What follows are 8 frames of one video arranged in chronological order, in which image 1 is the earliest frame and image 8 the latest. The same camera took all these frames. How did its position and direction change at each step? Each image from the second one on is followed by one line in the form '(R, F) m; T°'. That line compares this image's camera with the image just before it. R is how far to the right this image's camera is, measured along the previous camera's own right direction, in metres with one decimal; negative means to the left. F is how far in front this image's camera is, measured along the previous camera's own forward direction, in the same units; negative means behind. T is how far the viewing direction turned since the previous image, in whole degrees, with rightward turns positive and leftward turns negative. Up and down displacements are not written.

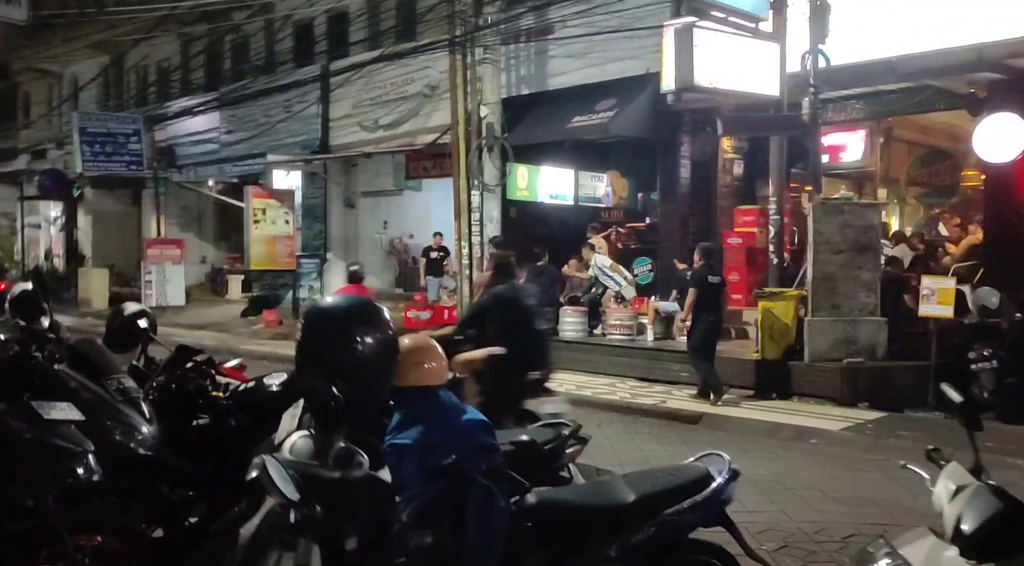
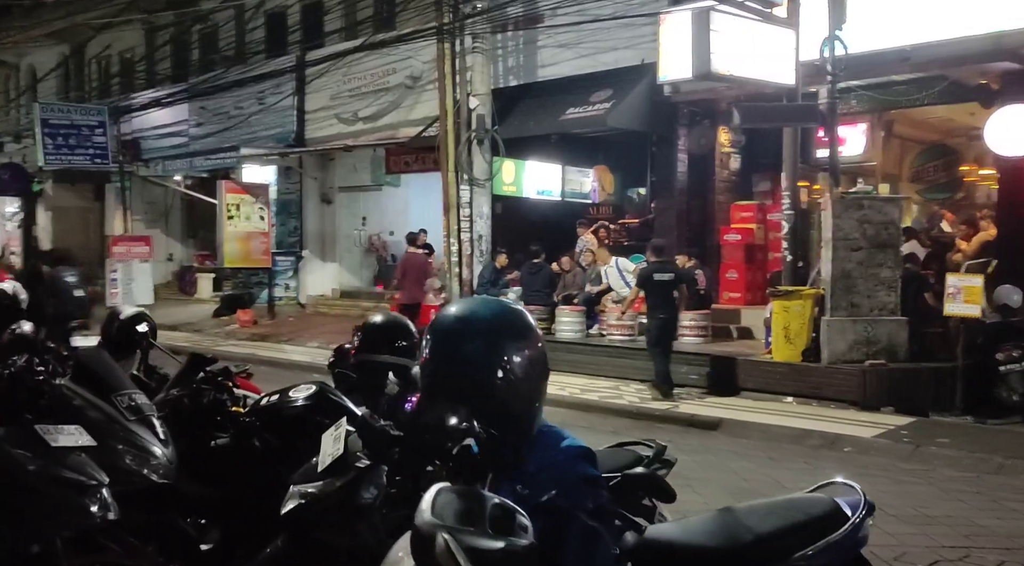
(-0.5, +0.7) m; +2°
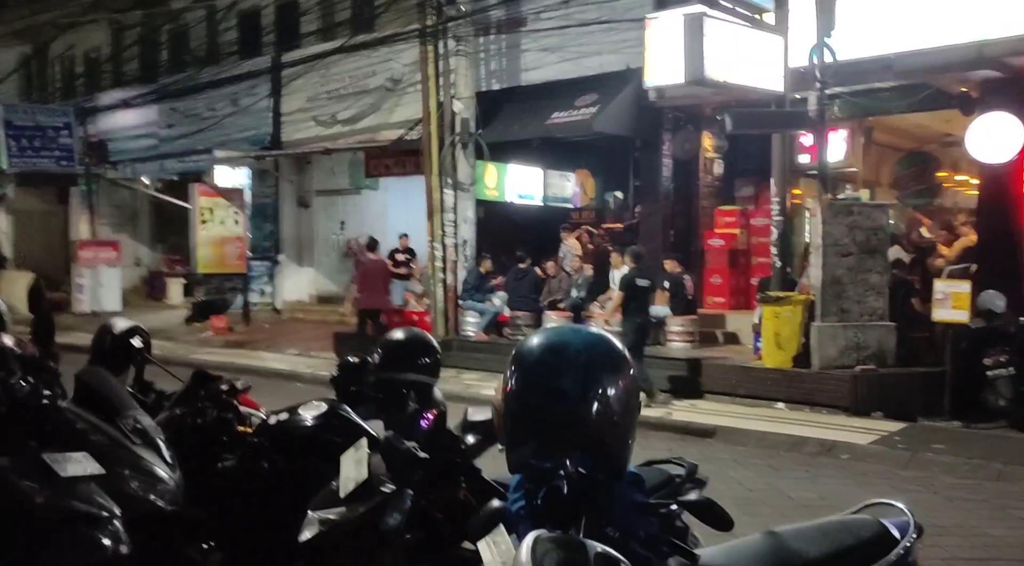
(-0.3, +0.1) m; +2°
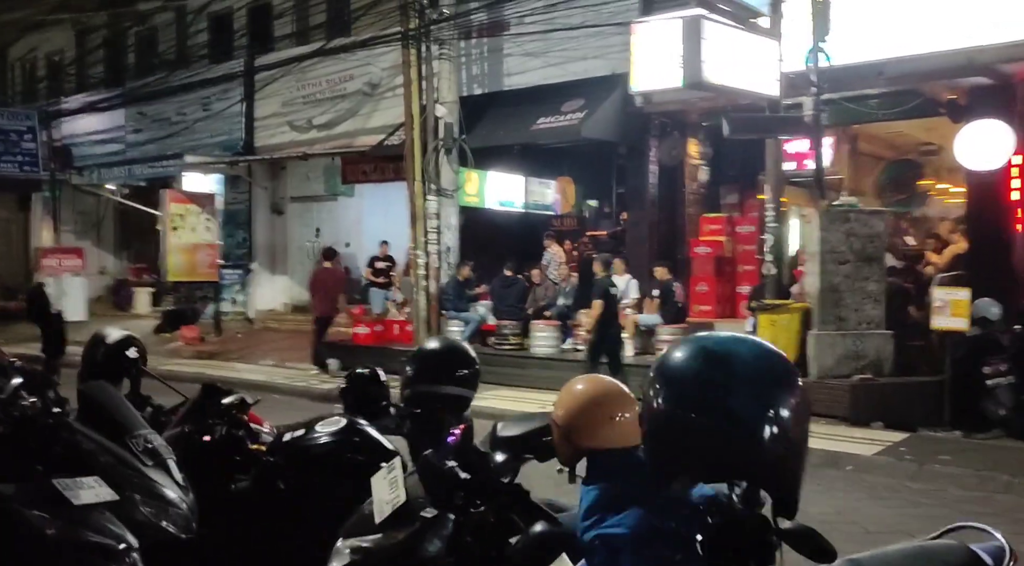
(-0.3, +0.3) m; +2°
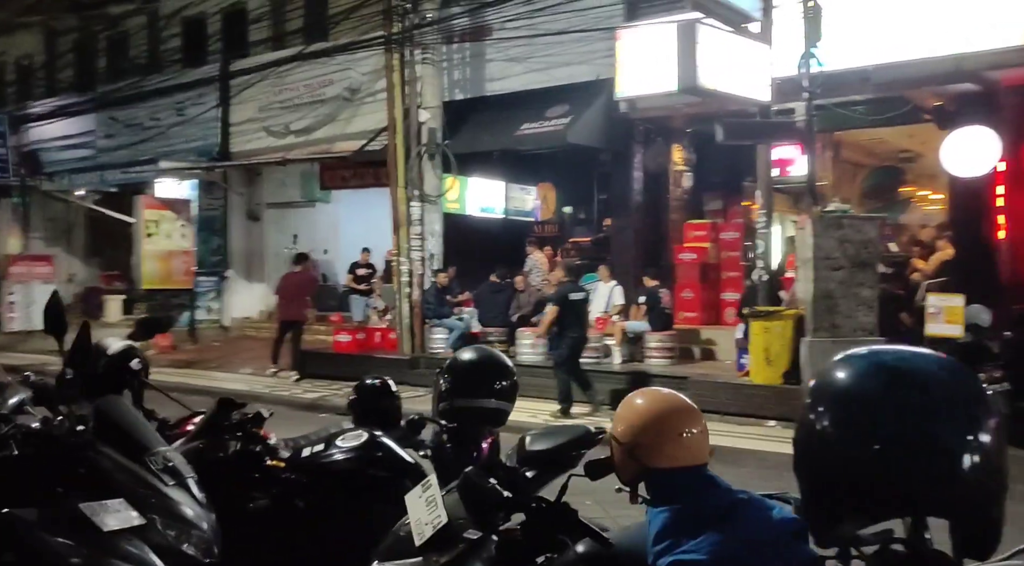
(-0.3, +0.2) m; +2°
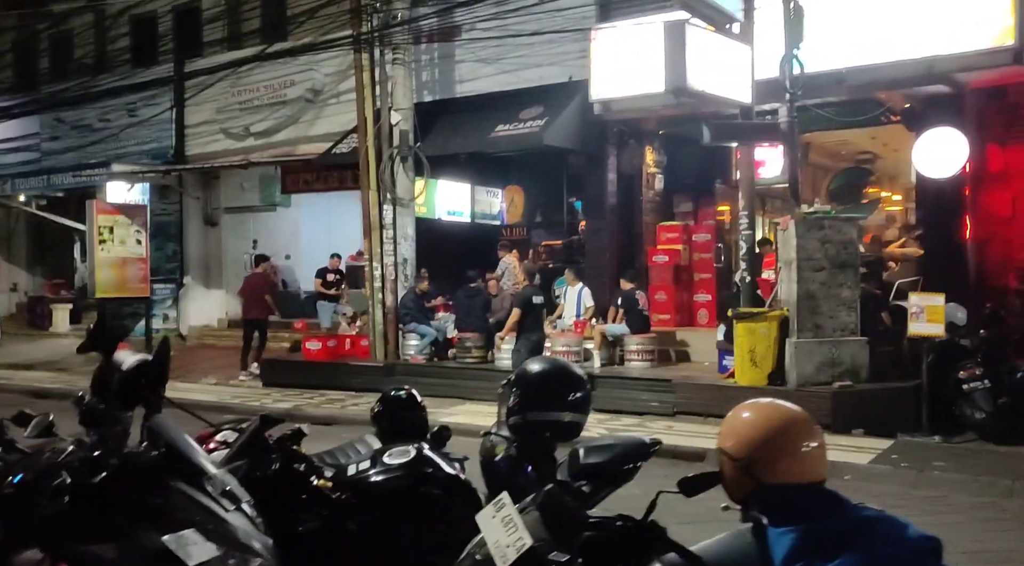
(-0.5, +0.2) m; +3°
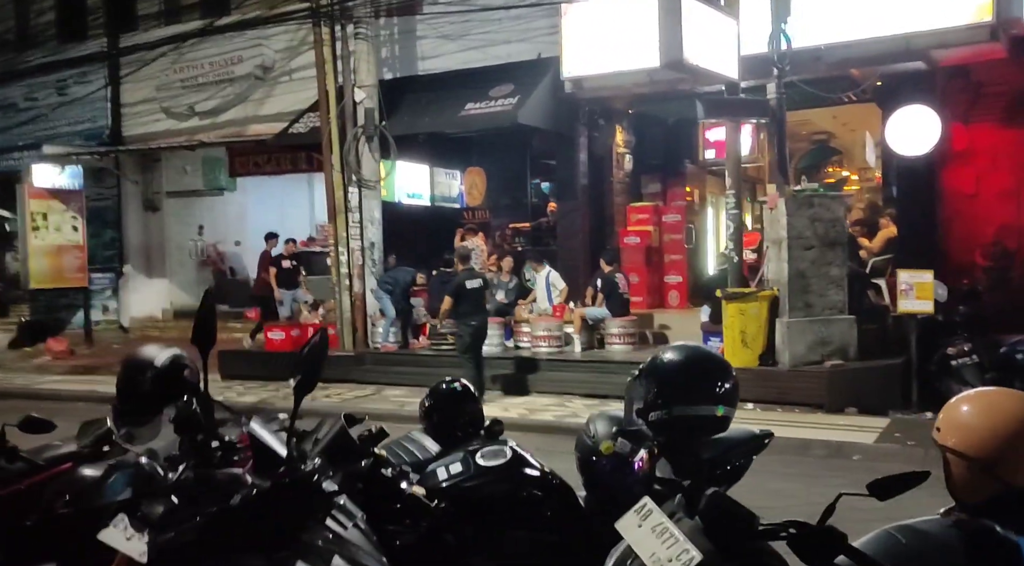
(-0.7, +0.5) m; +4°
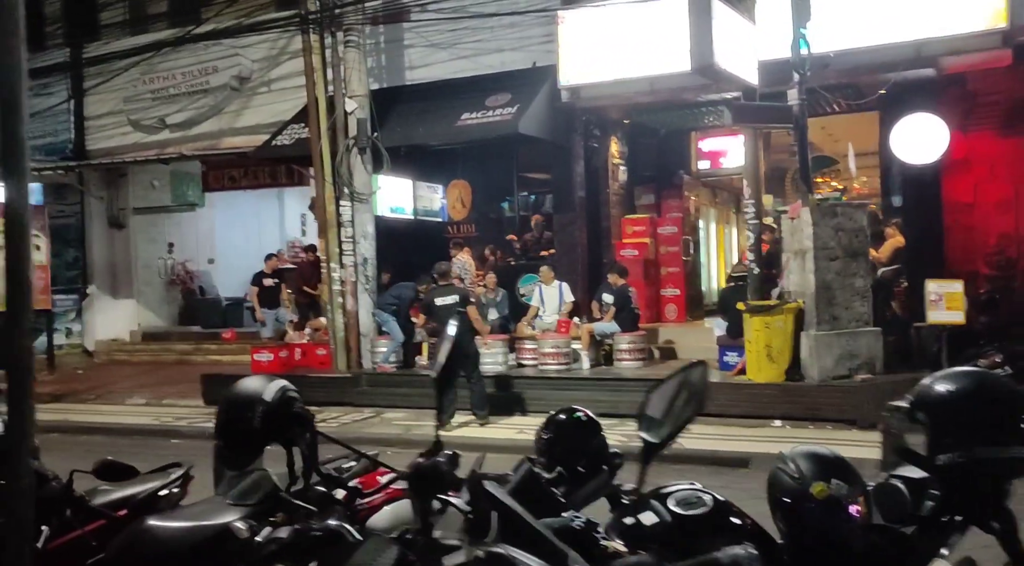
(-0.9, +0.6) m; +4°
